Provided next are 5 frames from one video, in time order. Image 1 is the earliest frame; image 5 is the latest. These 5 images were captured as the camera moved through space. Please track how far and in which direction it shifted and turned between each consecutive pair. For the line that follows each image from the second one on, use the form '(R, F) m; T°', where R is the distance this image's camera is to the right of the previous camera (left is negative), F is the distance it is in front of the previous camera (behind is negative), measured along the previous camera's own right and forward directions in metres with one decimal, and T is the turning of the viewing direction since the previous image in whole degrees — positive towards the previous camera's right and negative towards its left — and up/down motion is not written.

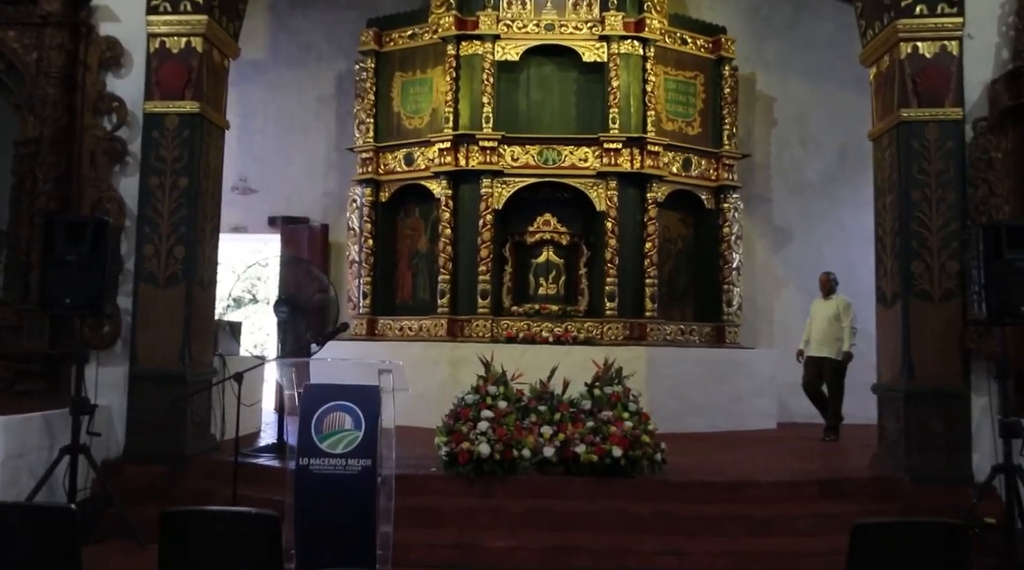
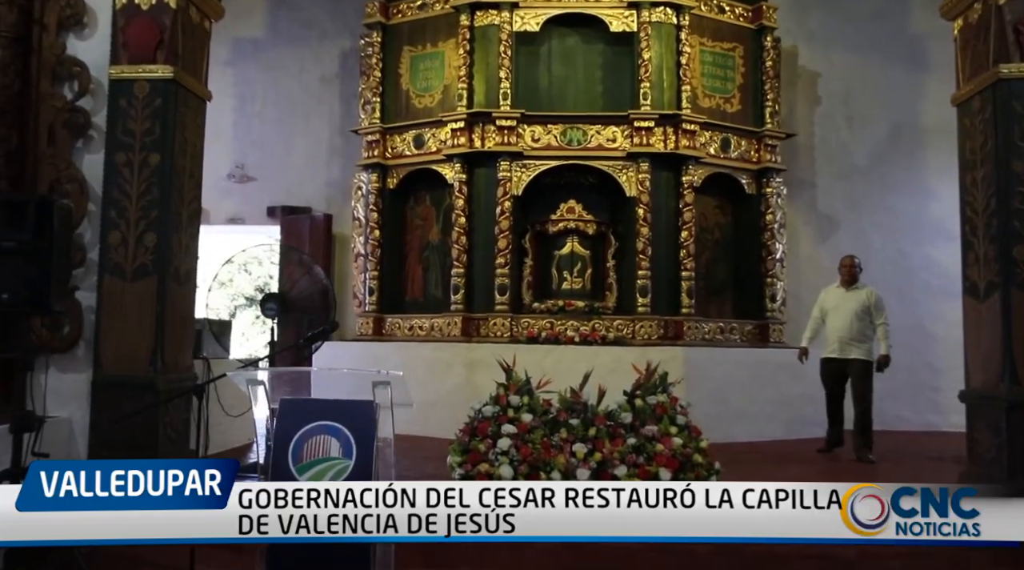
(-0.1, +0.7) m; -1°
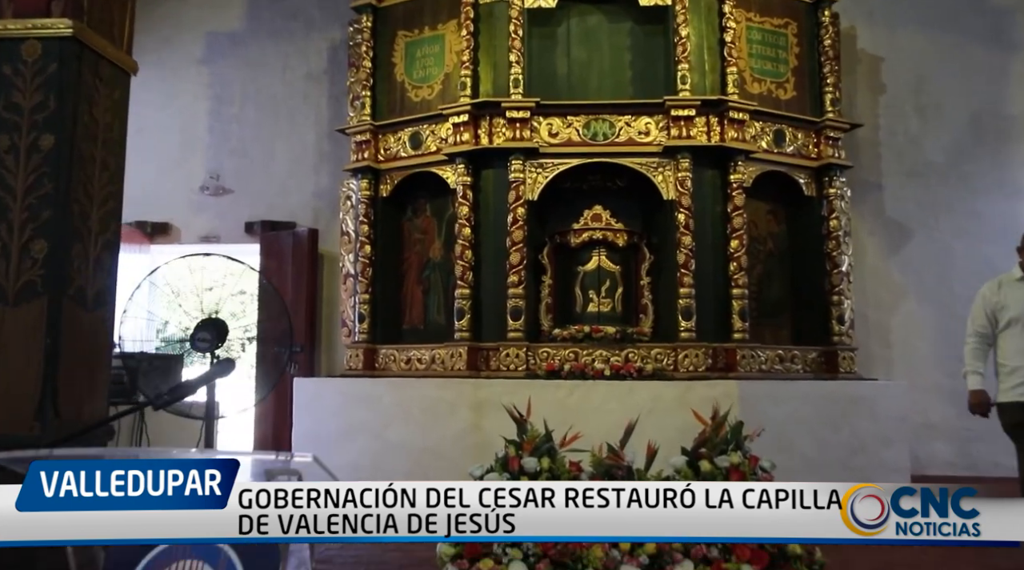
(0.0, +1.1) m; -1°
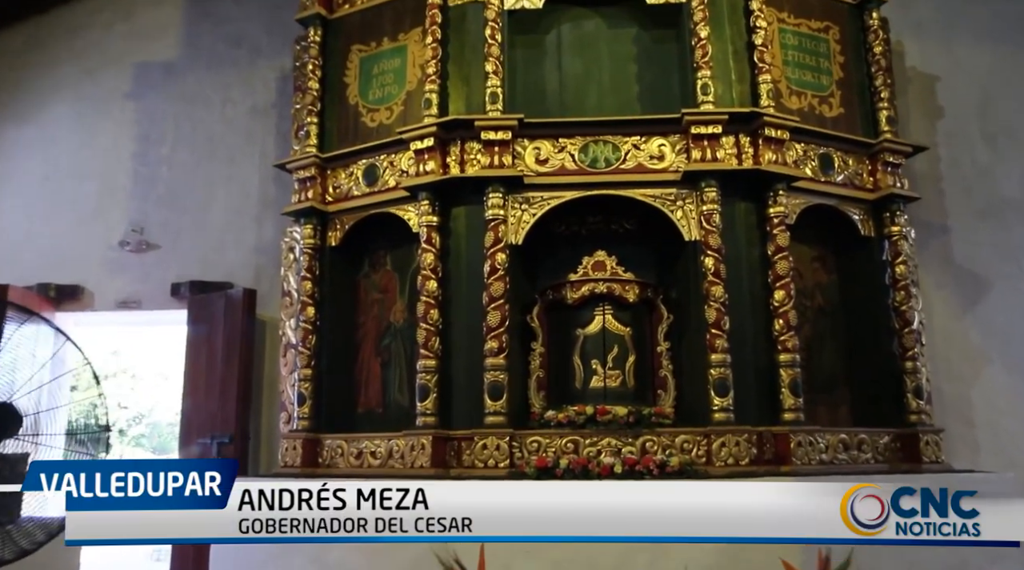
(+0.1, +1.3) m; 0°
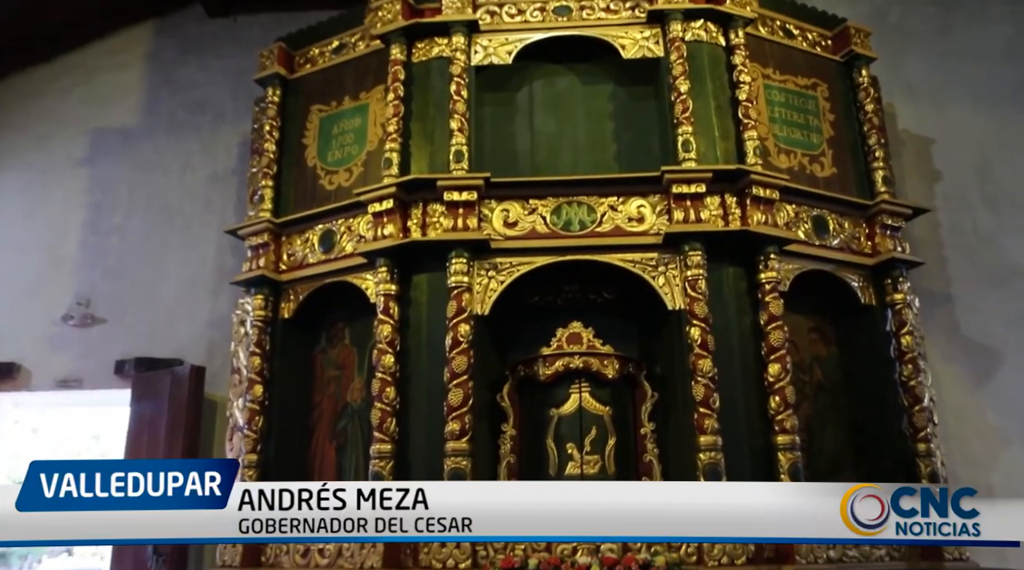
(+0.2, +0.4) m; 0°
